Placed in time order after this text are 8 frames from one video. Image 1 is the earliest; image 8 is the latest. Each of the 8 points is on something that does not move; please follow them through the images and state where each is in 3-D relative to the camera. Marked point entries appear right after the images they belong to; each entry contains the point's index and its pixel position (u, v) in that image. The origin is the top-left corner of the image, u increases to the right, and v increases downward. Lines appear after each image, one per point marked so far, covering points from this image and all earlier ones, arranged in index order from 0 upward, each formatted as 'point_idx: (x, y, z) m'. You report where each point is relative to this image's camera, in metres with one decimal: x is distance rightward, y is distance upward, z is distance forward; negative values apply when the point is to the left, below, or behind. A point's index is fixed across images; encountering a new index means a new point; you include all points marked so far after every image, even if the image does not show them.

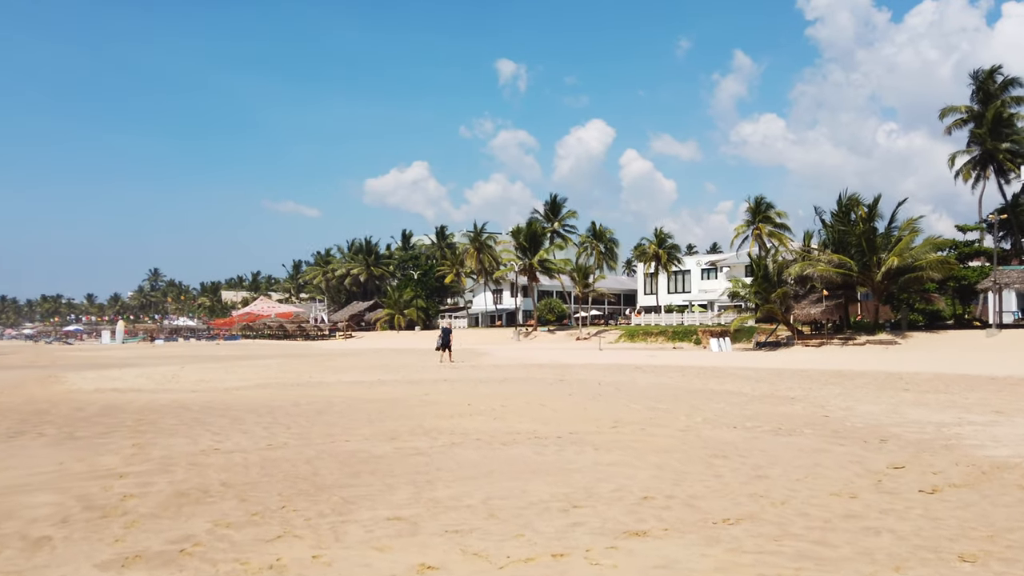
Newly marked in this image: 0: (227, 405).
0: (-4.9, -2.0, +14.5) m
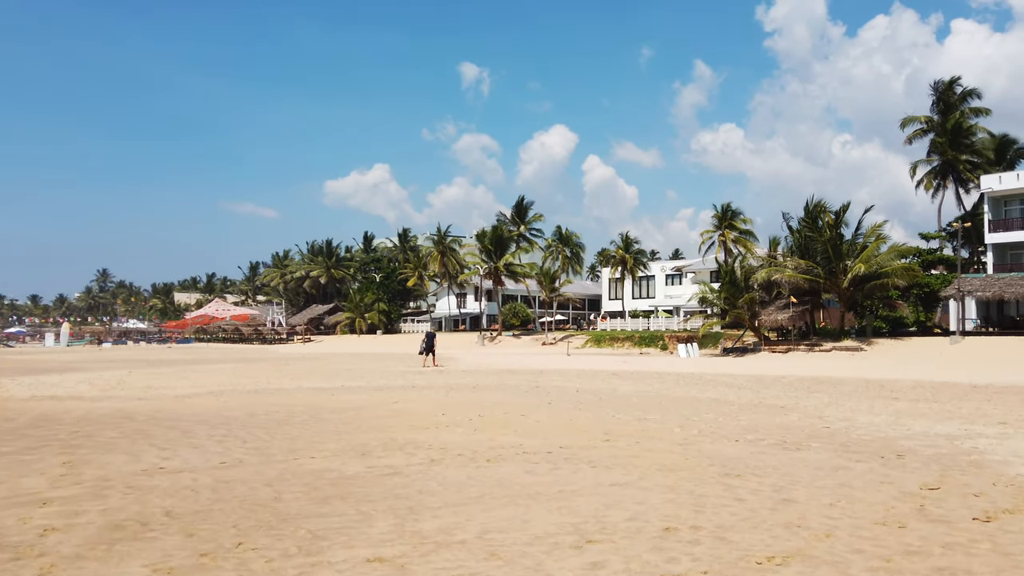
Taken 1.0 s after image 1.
0: (-5.3, -2.0, +13.3) m
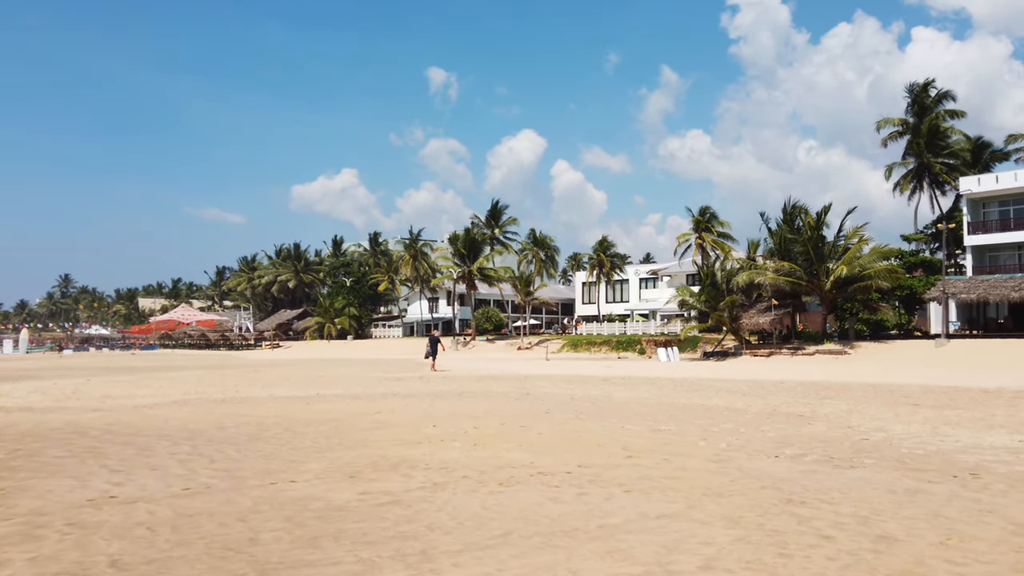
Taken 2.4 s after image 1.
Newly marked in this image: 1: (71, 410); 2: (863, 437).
0: (-5.3, -2.0, +11.8) m
1: (-7.7, -2.1, +14.7) m
2: (+4.4, -1.9, +10.6) m
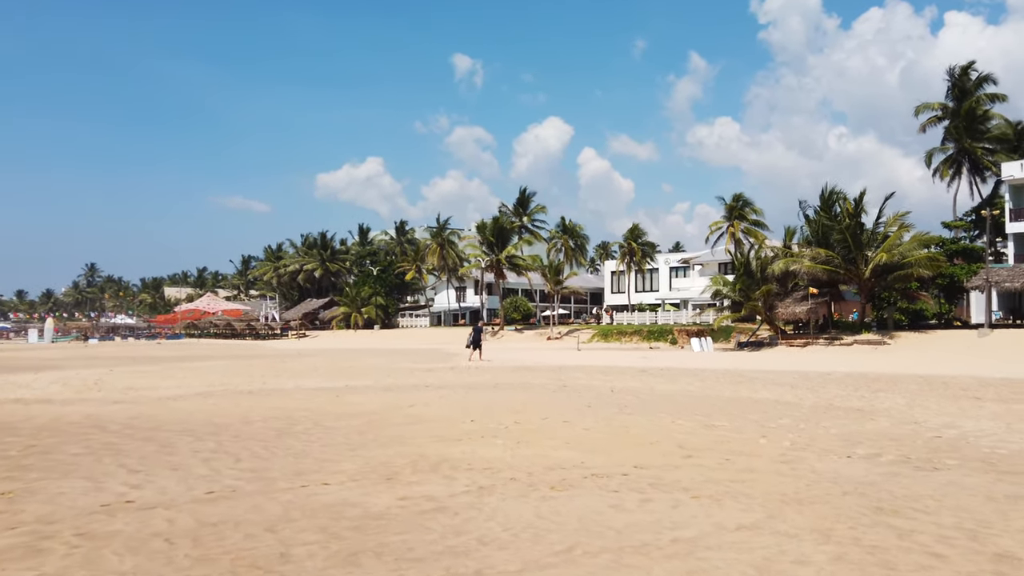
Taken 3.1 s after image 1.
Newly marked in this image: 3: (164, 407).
0: (-4.7, -1.8, +11.4) m
1: (-7.0, -1.9, +14.3) m
2: (+5.0, -1.7, +9.8) m
3: (-5.6, -1.9, +13.6) m
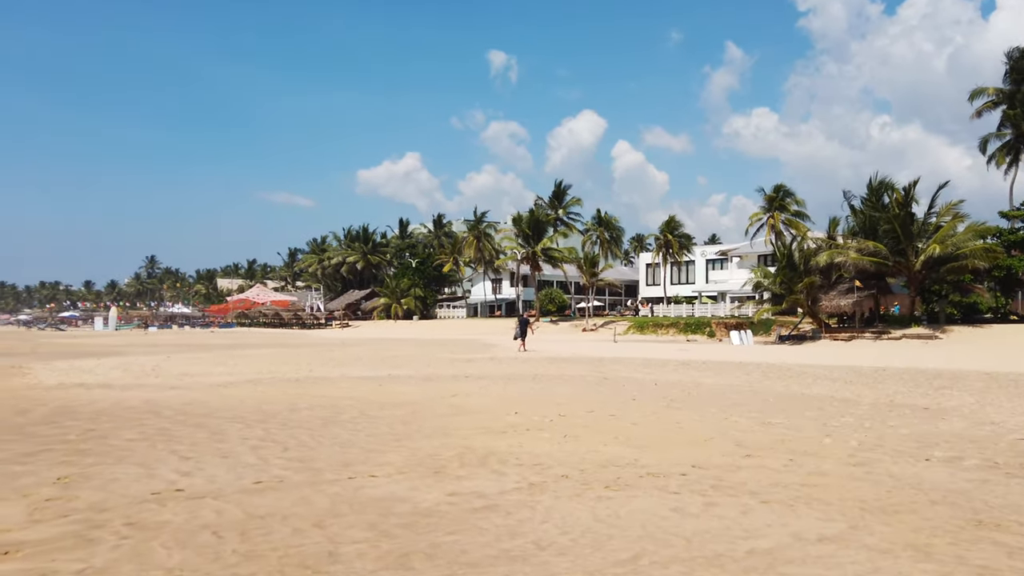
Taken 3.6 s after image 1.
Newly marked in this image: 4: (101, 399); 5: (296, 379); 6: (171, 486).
0: (-4.1, -1.6, +11.2) m
1: (-6.3, -1.7, +14.2) m
2: (+5.5, -1.6, +9.2) m
3: (-4.9, -1.7, +13.5) m
4: (-6.0, -1.6, +12.2) m
5: (-4.3, -1.8, +16.7) m
6: (-2.6, -1.5, +6.3) m
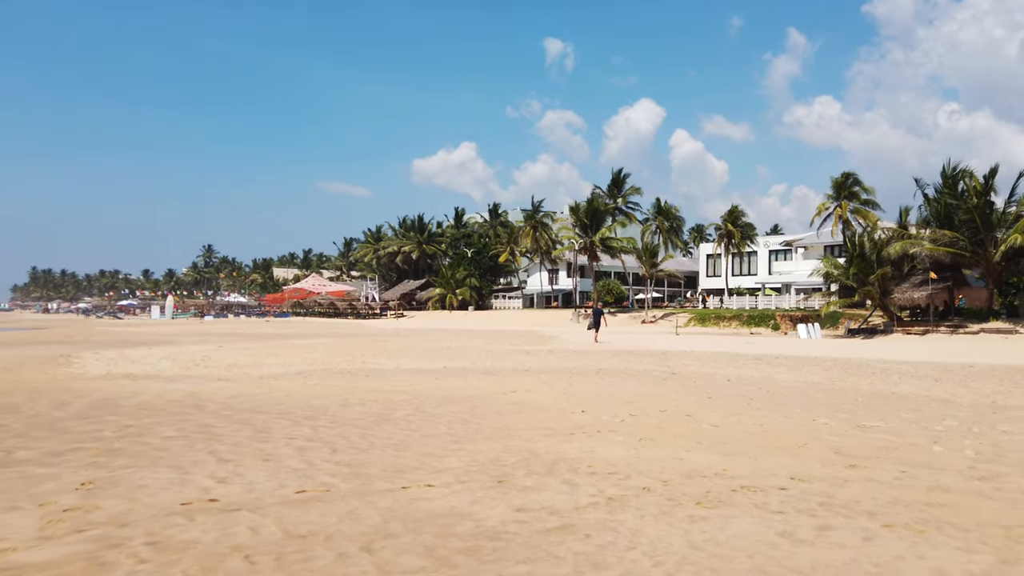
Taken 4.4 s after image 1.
0: (-3.3, -1.5, +10.7) m
1: (-5.2, -1.5, +13.8) m
2: (+6.2, -1.5, +8.1) m
3: (-3.9, -1.5, +13.0) m
4: (-5.1, -1.4, +11.8) m
5: (-3.1, -1.6, +16.2) m
6: (-2.1, -1.4, +5.7) m
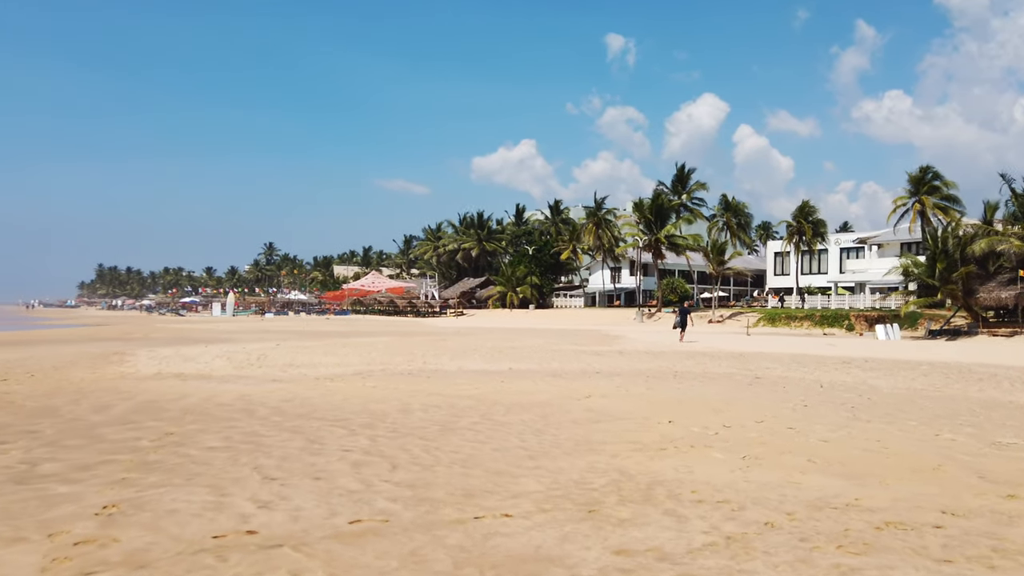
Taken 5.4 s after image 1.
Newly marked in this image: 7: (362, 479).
0: (-2.4, -1.4, +9.8) m
1: (-4.1, -1.4, +13.2) m
2: (+6.9, -1.5, +6.6) m
3: (-2.8, -1.5, +12.2) m
4: (-4.2, -1.4, +11.1) m
5: (-1.9, -1.5, +15.4) m
6: (-1.5, -1.4, +4.8) m
7: (-1.1, -1.4, +6.0) m
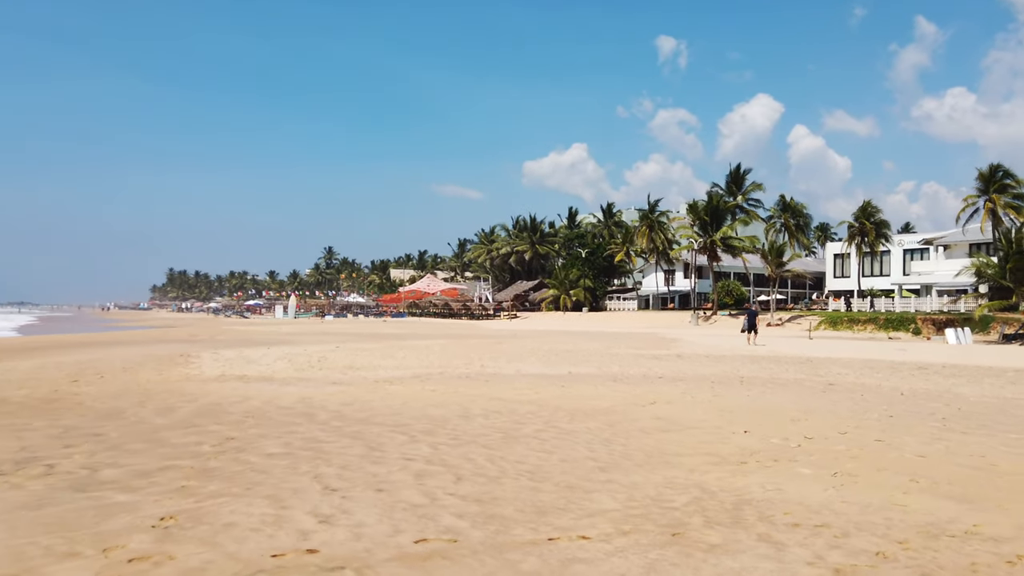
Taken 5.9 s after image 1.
0: (-1.6, -1.4, +9.5) m
1: (-3.2, -1.5, +13.0) m
2: (+7.4, -1.5, +5.7) m
3: (-2.0, -1.5, +11.9) m
4: (-3.3, -1.4, +10.9) m
5: (-0.8, -1.6, +15.0) m
6: (-1.1, -1.4, +4.4) m
7: (-0.6, -1.4, +5.6) m
